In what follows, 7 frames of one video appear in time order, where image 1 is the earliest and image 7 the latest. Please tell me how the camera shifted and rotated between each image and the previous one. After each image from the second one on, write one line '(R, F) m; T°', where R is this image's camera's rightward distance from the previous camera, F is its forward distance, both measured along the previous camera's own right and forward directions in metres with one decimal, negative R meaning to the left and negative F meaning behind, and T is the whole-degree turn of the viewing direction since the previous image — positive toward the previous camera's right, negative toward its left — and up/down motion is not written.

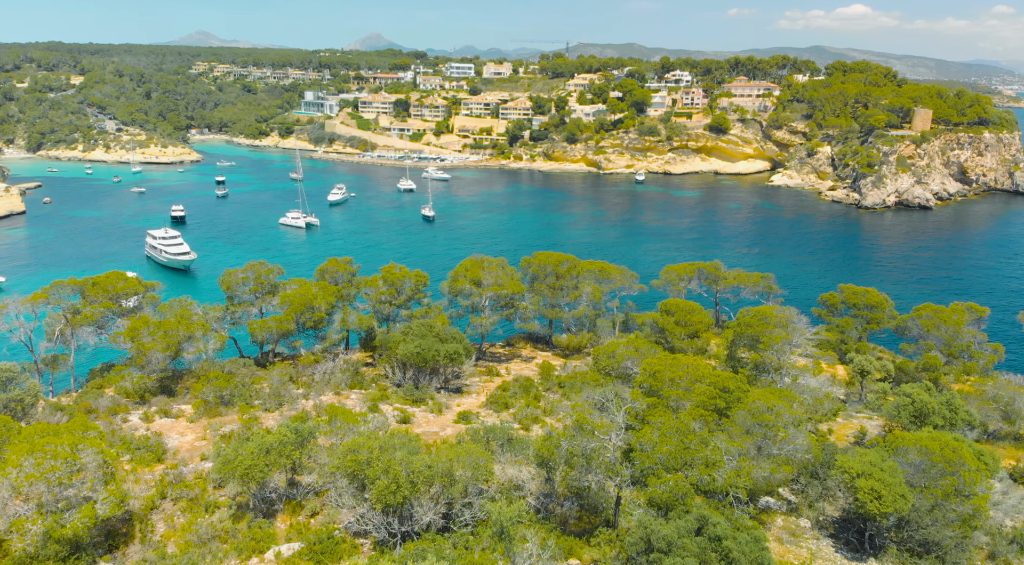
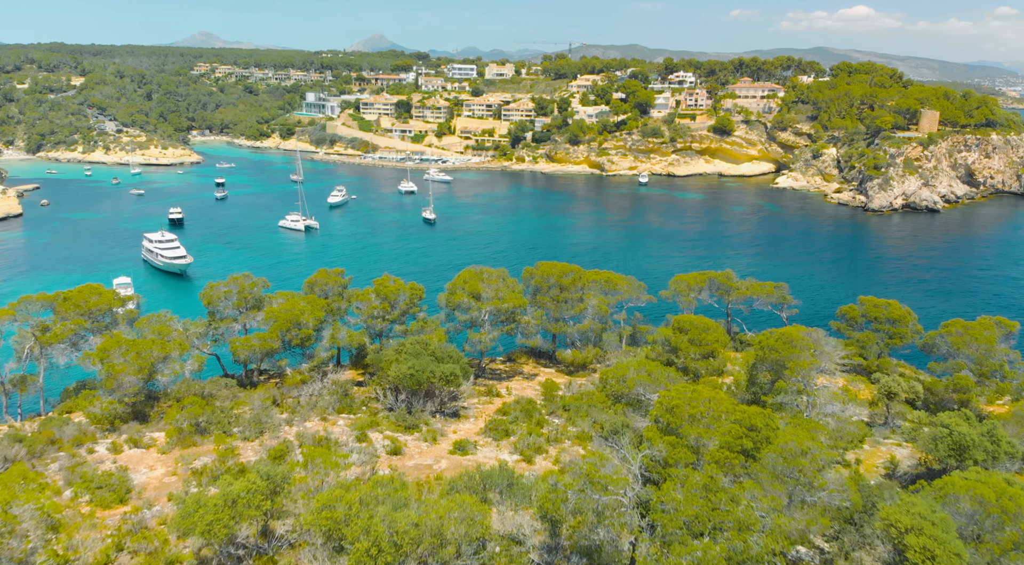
(0.0, +0.9) m; 0°
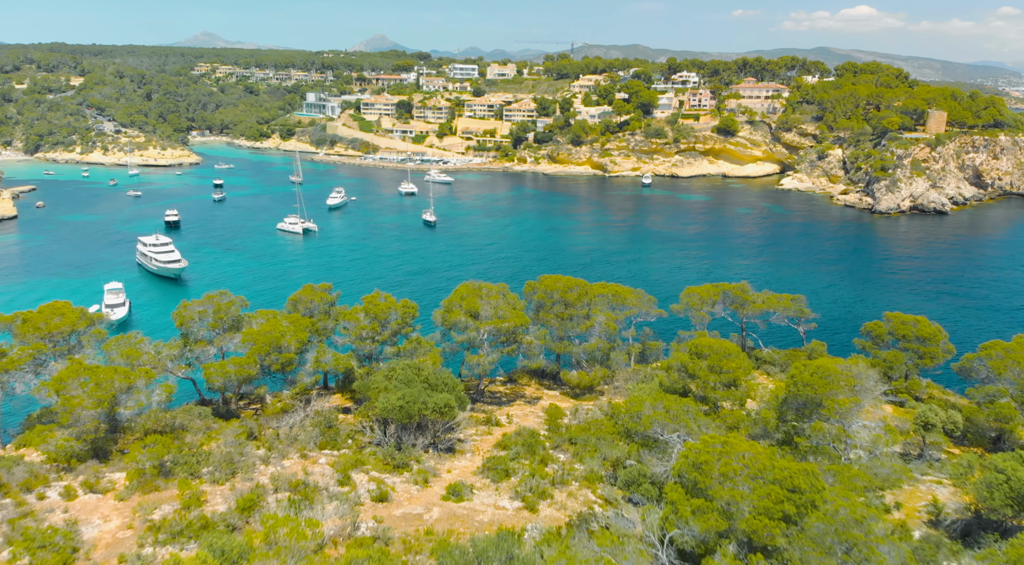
(0.0, +1.1) m; 0°
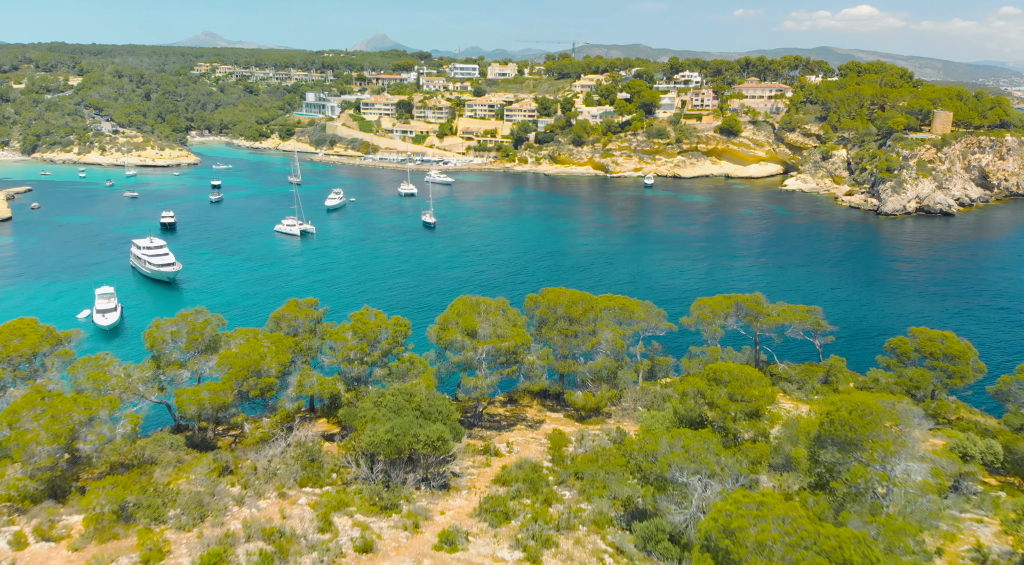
(0.0, +1.0) m; 0°
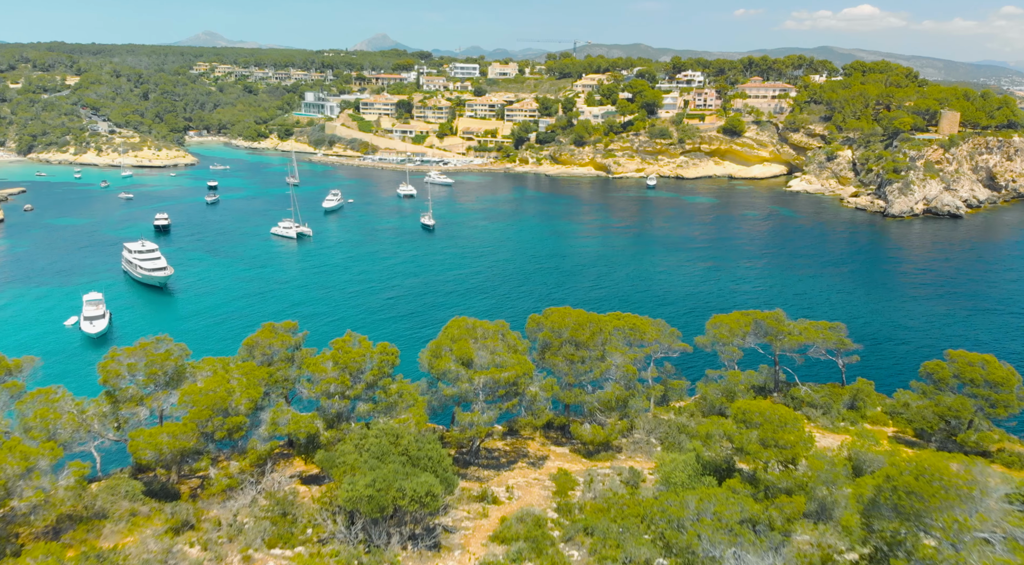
(0.0, +1.2) m; 0°
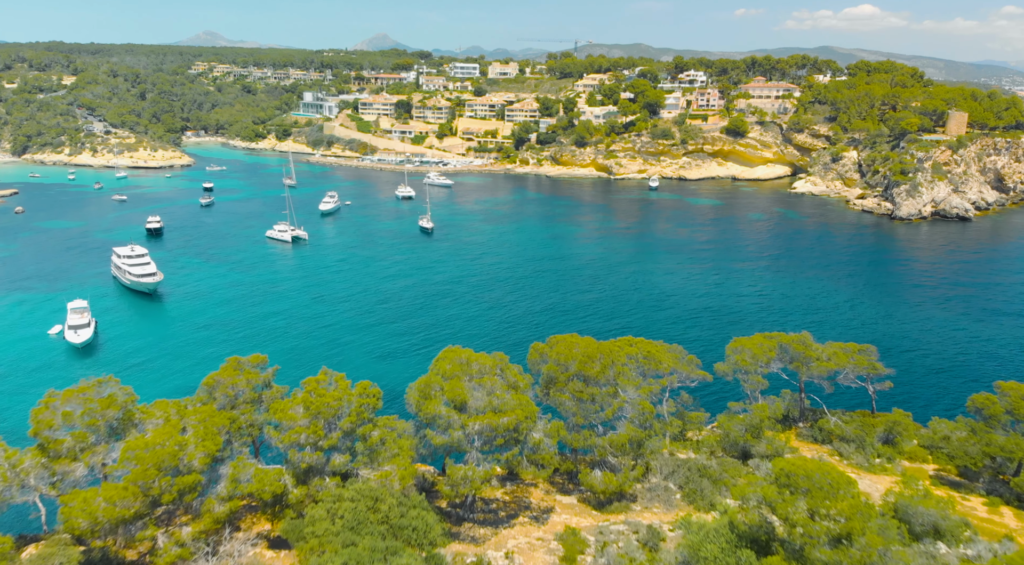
(0.0, +1.4) m; 0°
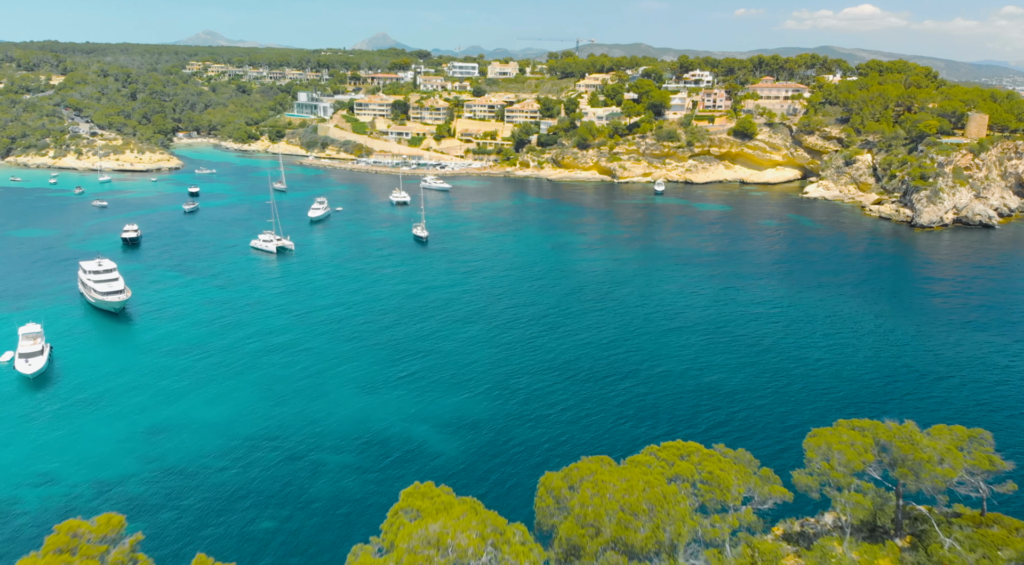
(0.0, +3.8) m; 0°
